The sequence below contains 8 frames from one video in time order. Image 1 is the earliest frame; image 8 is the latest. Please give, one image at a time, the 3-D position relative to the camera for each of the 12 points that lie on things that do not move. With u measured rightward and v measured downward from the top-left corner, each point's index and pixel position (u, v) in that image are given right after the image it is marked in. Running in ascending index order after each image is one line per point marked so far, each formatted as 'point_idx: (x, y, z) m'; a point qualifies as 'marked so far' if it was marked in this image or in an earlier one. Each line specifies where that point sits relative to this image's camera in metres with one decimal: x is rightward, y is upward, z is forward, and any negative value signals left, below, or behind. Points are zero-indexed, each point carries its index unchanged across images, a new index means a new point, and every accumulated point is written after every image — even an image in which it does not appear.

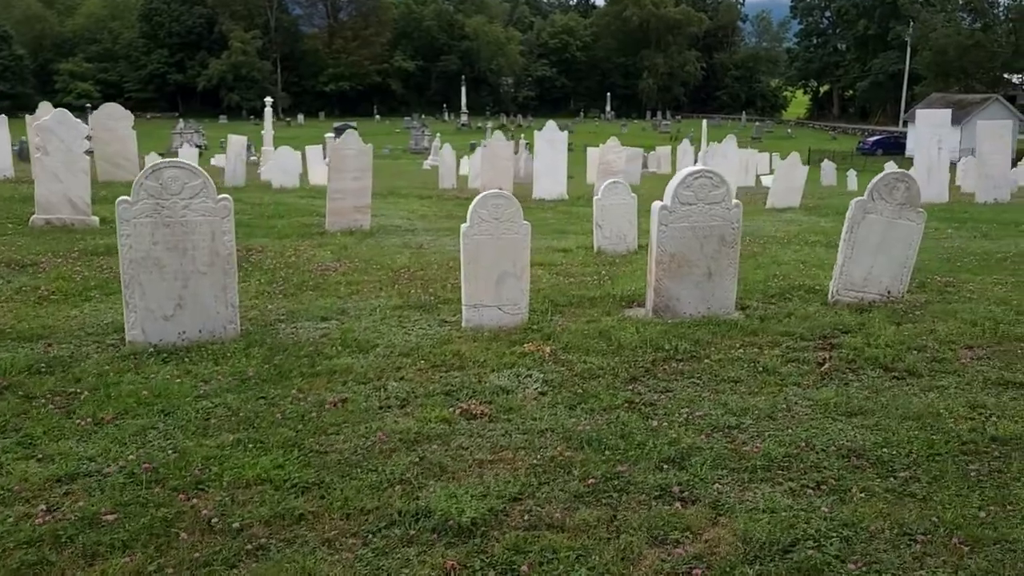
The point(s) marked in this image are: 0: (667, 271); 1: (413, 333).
0: (+1.5, +0.2, +7.9) m
1: (-0.9, -0.4, +7.0) m
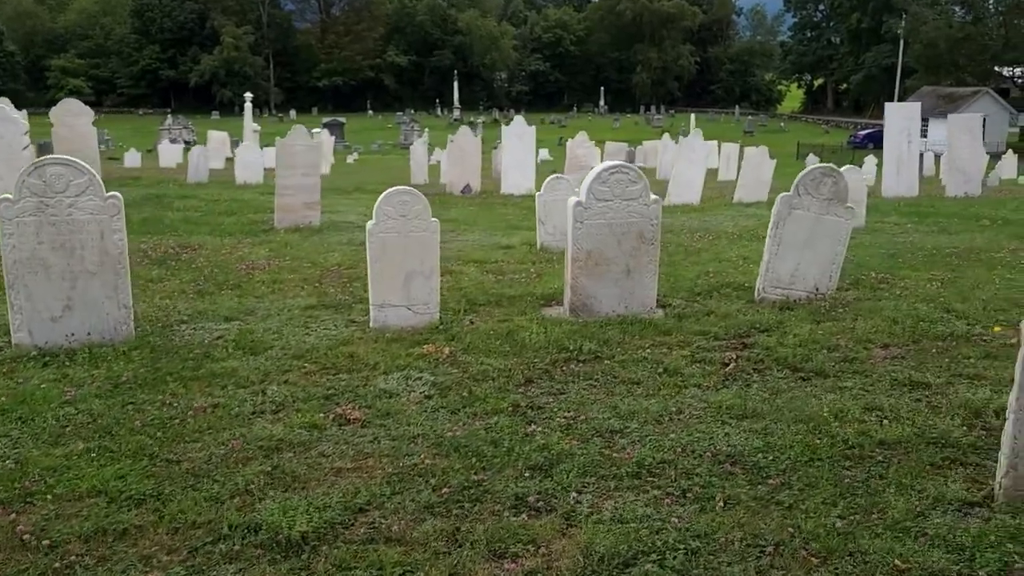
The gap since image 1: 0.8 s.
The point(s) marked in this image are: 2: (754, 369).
0: (+0.7, +0.2, +7.7) m
1: (-1.6, -0.4, +6.9) m
2: (+1.9, -0.6, +6.4) m
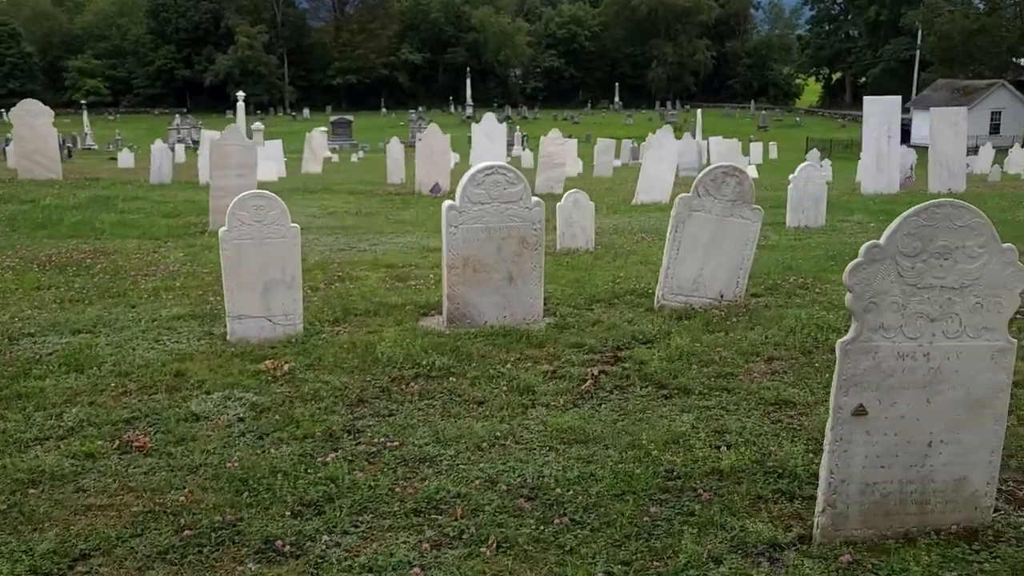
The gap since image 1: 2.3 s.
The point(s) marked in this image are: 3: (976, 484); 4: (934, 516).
0: (-0.4, +0.1, +7.3) m
1: (-2.8, -0.5, +6.5) m
2: (+0.7, -0.7, +5.9) m
3: (+2.3, -1.0, +4.1) m
4: (+2.1, -1.1, +4.1) m
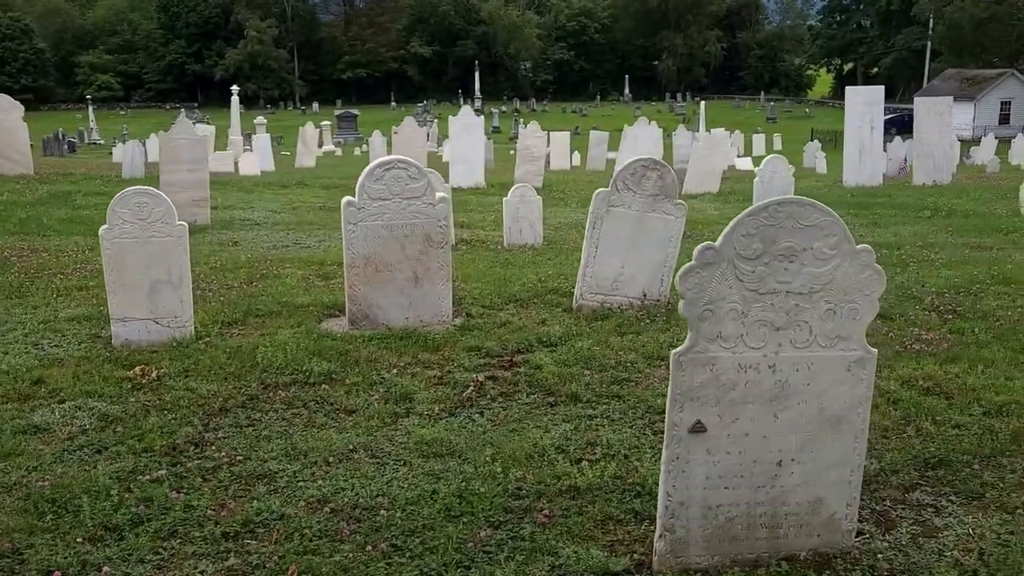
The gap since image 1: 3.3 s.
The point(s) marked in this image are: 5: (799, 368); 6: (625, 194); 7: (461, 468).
0: (-1.2, +0.1, +6.9) m
1: (-3.6, -0.5, +6.2) m
2: (-0.1, -0.7, +5.6) m
3: (+1.5, -1.0, +3.8) m
4: (+1.2, -1.1, +3.8) m
5: (+1.3, -0.3, +3.6) m
6: (+1.0, +0.8, +7.5) m
7: (-0.3, -1.0, +4.5) m
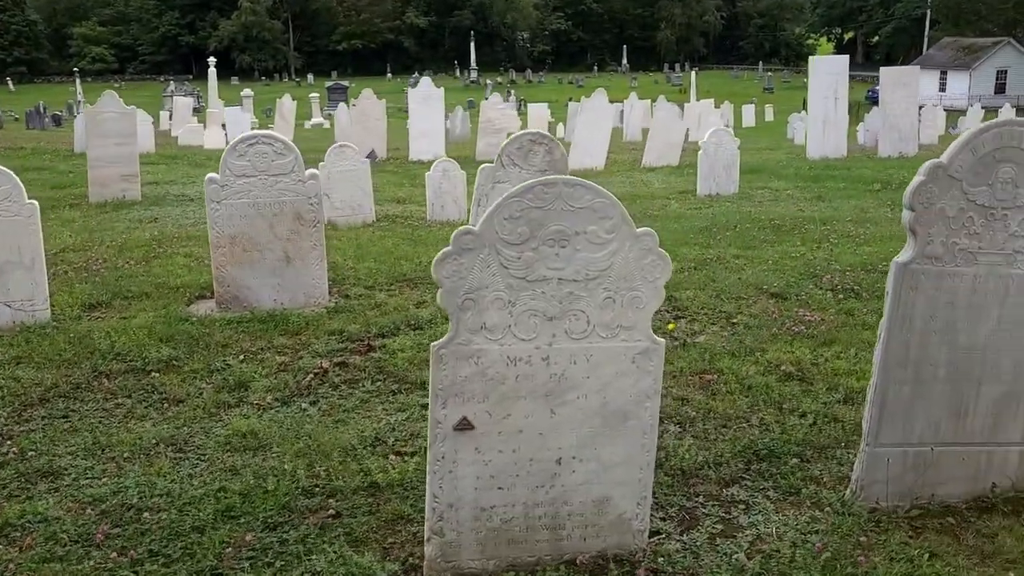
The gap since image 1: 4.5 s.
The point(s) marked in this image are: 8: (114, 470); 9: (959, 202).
0: (-2.3, +0.3, +6.7) m
1: (-4.6, -0.4, +5.9) m
2: (-1.1, -0.6, +5.3) m
3: (+0.5, -0.9, +3.6) m
4: (+0.2, -1.1, +3.5) m
5: (+0.3, -0.3, +3.4) m
6: (0.0, +1.0, +7.2) m
7: (-1.3, -0.9, +4.3) m
8: (-2.0, -0.9, +4.2) m
9: (+2.0, +0.4, +3.7) m
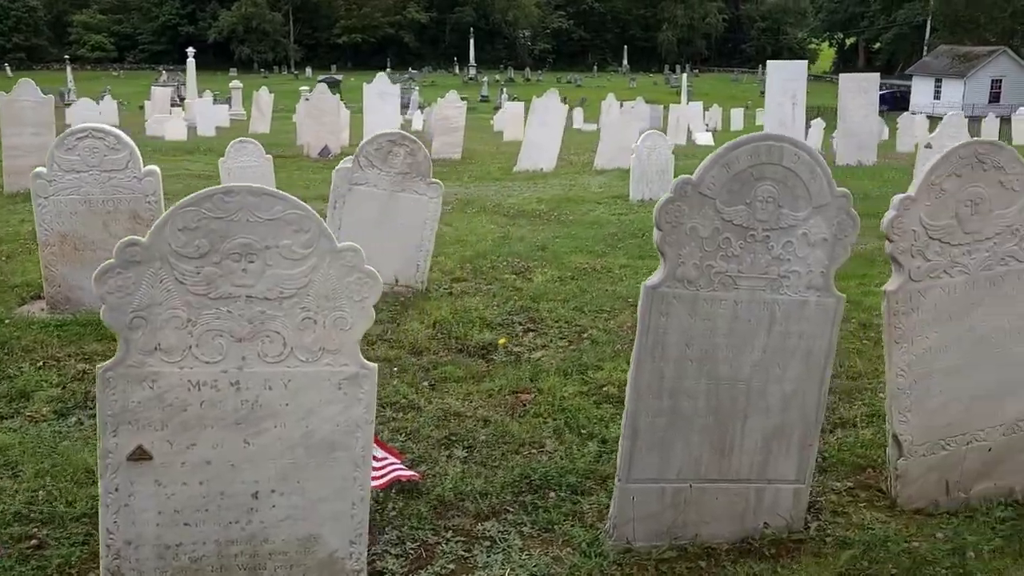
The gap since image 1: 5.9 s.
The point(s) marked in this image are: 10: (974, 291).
0: (-3.4, +0.2, +6.3) m
1: (-5.8, -0.3, +5.6) m
2: (-2.3, -0.6, +5.0) m
3: (-0.7, -1.0, +3.3) m
4: (-0.9, -1.2, +3.2) m
5: (-0.9, -0.4, +3.1) m
6: (-1.2, +1.0, +6.9) m
7: (-2.5, -0.9, +4.0) m
8: (-3.2, -0.9, +3.9) m
9: (+0.8, +0.3, +3.4) m
10: (+2.1, 0.0, +3.8) m
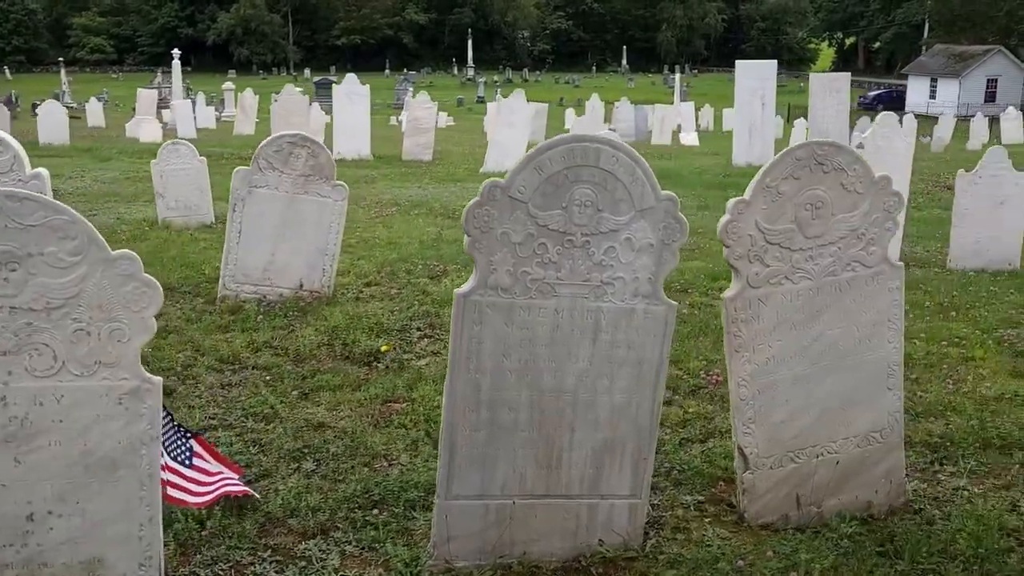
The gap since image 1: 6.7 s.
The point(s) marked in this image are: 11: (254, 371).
0: (-4.2, +0.2, +6.2) m
1: (-6.5, -0.4, +5.4) m
2: (-3.0, -0.7, +4.9) m
3: (-1.5, -1.0, +3.1) m
4: (-1.7, -1.2, +3.1) m
5: (-1.7, -0.4, +2.9) m
6: (-2.0, +0.9, +6.7) m
7: (-3.2, -1.0, +3.8) m
8: (-4.0, -1.0, +3.8) m
9: (+0.1, +0.2, +3.2) m
10: (+1.3, 0.0, +3.7) m
11: (-1.6, -0.5, +5.4) m
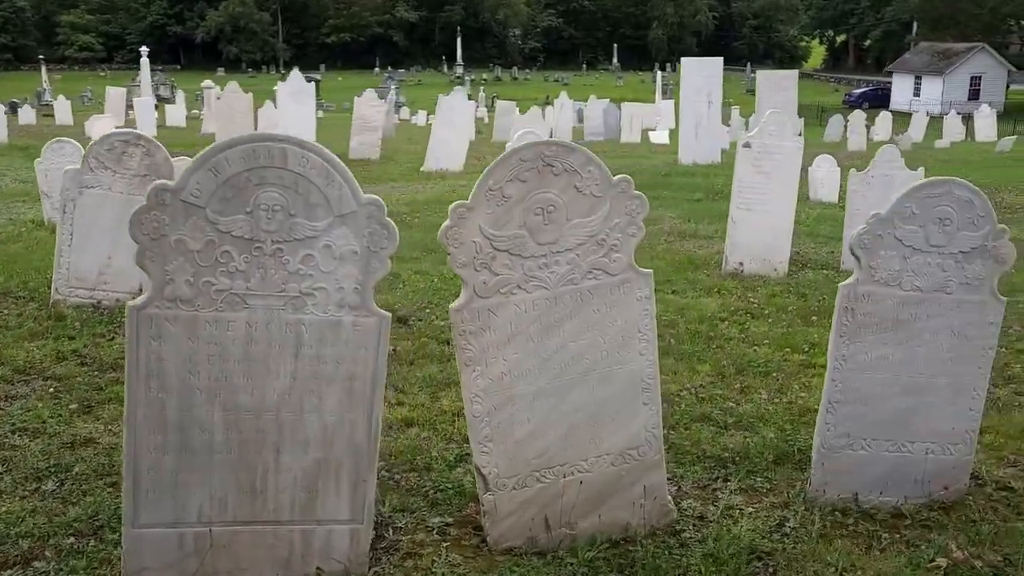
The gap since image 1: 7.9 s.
0: (-5.4, +0.2, +5.9) m
1: (-7.7, -0.4, +5.0) m
2: (-4.2, -0.7, +4.6) m
3: (-2.6, -1.1, +2.8) m
4: (-2.8, -1.2, +2.8) m
5: (-2.8, -0.4, +2.7) m
6: (-3.2, +0.9, +6.4) m
7: (-4.4, -1.0, +3.5) m
8: (-5.1, -1.0, +3.5) m
9: (-1.1, +0.2, +3.0) m
10: (+0.2, -0.1, +3.4) m
11: (-2.8, -0.6, +5.2) m
